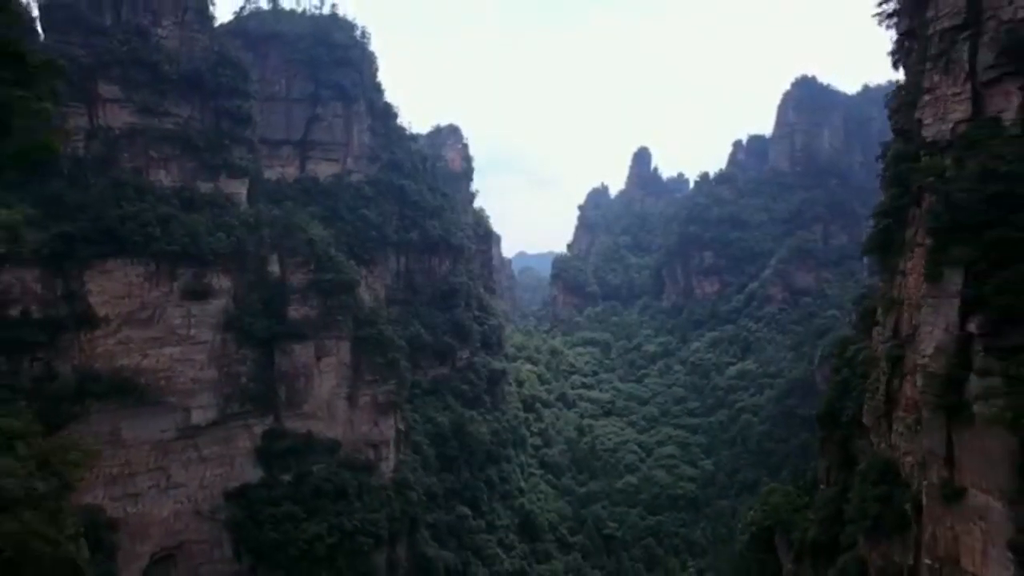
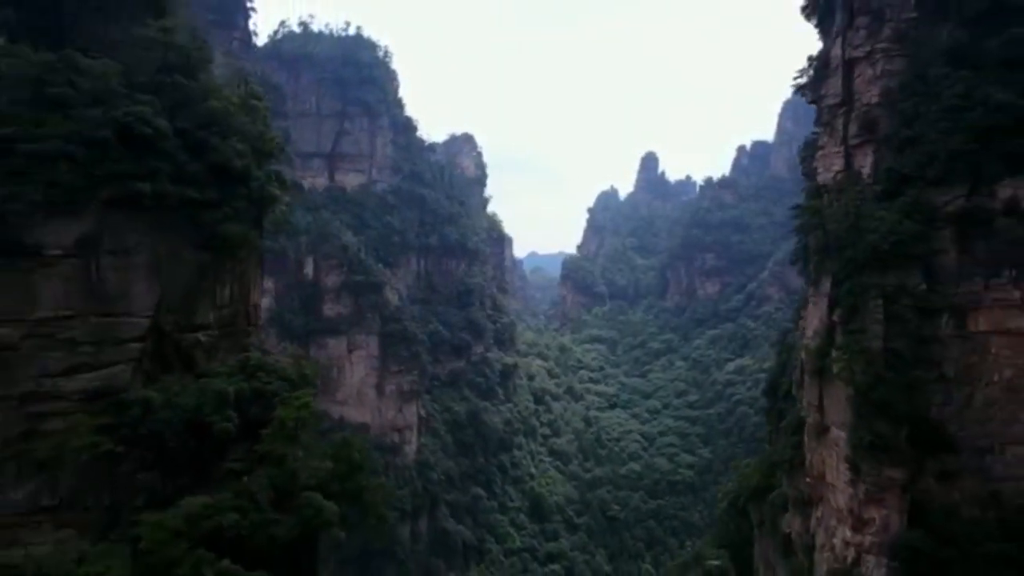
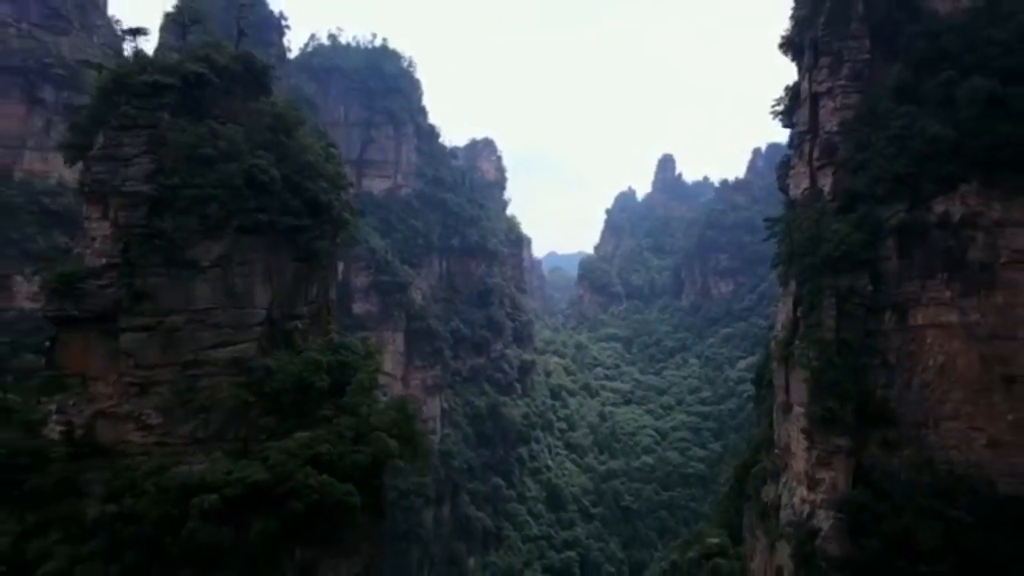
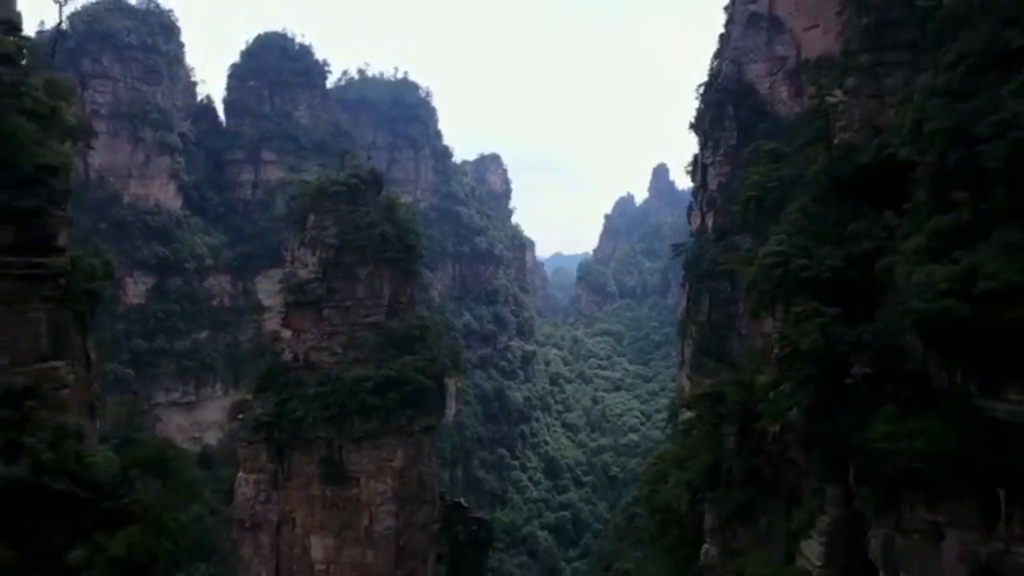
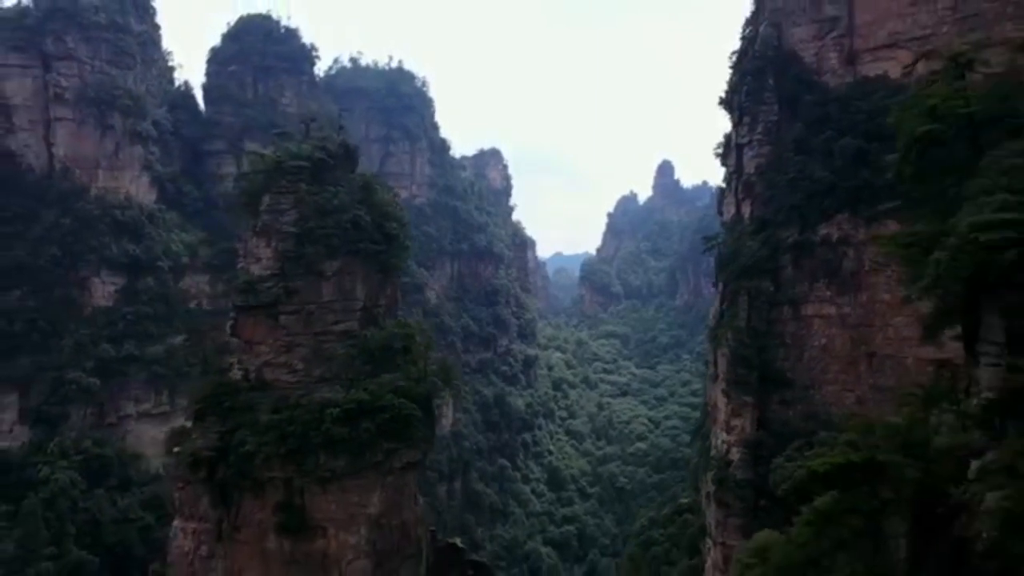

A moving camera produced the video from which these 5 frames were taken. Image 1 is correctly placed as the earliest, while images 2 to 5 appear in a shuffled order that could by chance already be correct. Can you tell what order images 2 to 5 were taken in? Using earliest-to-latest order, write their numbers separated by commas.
2, 3, 5, 4
